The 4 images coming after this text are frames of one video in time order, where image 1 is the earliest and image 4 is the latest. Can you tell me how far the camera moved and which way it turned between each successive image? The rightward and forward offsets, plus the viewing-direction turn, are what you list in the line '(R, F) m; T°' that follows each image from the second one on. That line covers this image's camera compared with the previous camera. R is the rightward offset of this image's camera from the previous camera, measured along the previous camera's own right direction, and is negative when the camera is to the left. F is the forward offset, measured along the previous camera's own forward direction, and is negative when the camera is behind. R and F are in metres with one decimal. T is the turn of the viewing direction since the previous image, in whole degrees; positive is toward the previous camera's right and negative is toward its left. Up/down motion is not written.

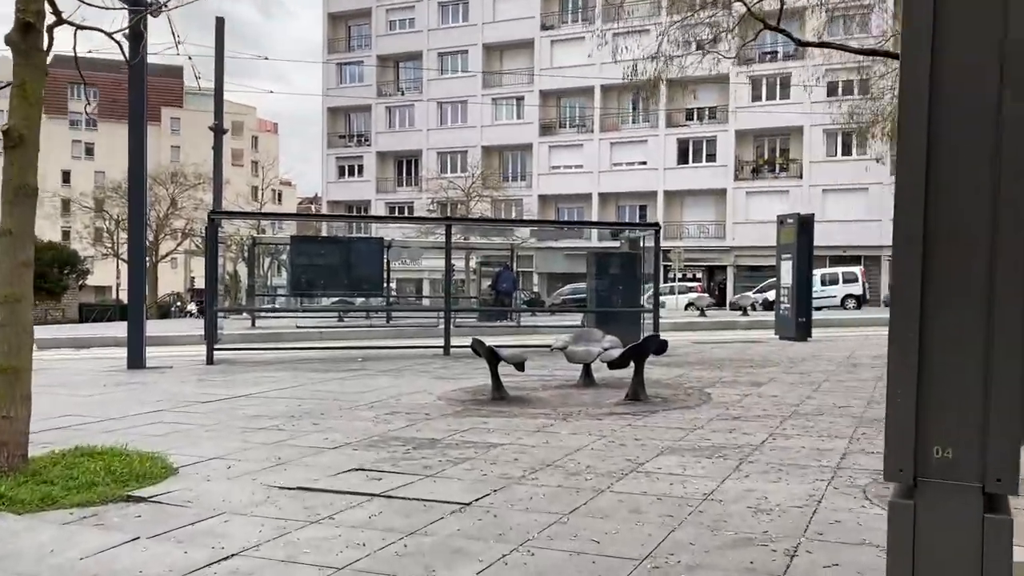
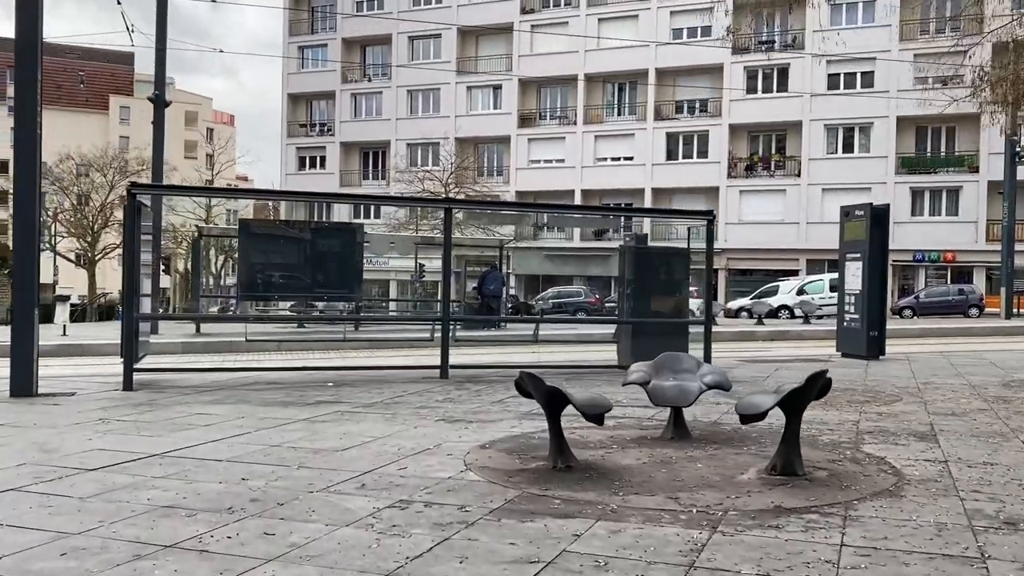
(-0.8, +3.5) m; +3°
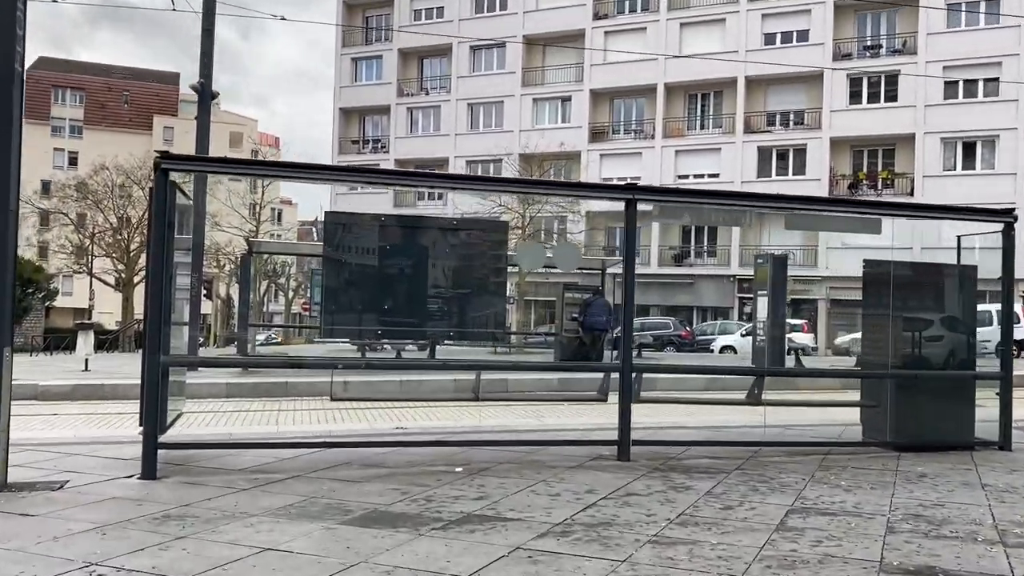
(-1.6, +4.0) m; -2°
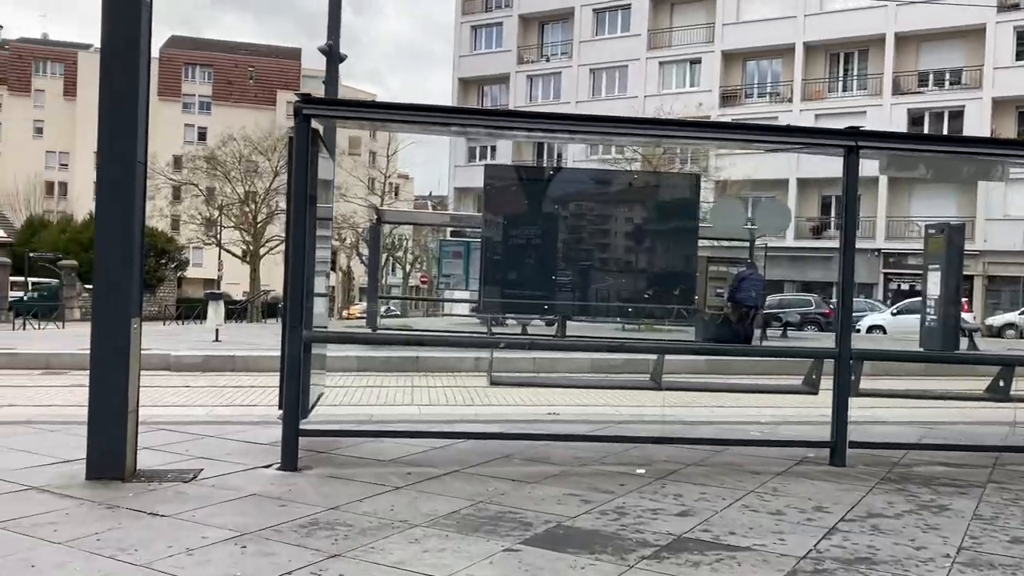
(-0.6, +1.1) m; -7°
